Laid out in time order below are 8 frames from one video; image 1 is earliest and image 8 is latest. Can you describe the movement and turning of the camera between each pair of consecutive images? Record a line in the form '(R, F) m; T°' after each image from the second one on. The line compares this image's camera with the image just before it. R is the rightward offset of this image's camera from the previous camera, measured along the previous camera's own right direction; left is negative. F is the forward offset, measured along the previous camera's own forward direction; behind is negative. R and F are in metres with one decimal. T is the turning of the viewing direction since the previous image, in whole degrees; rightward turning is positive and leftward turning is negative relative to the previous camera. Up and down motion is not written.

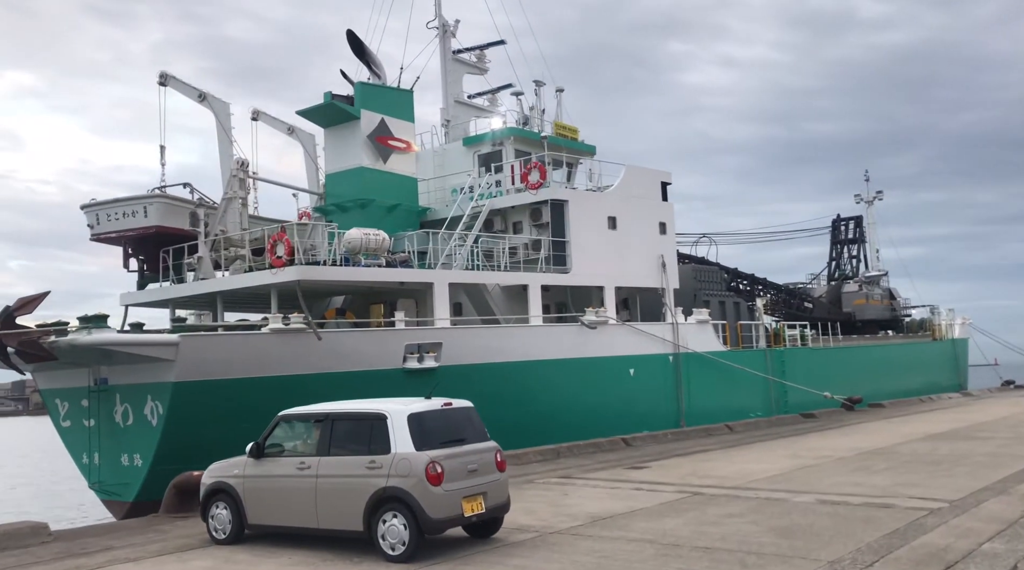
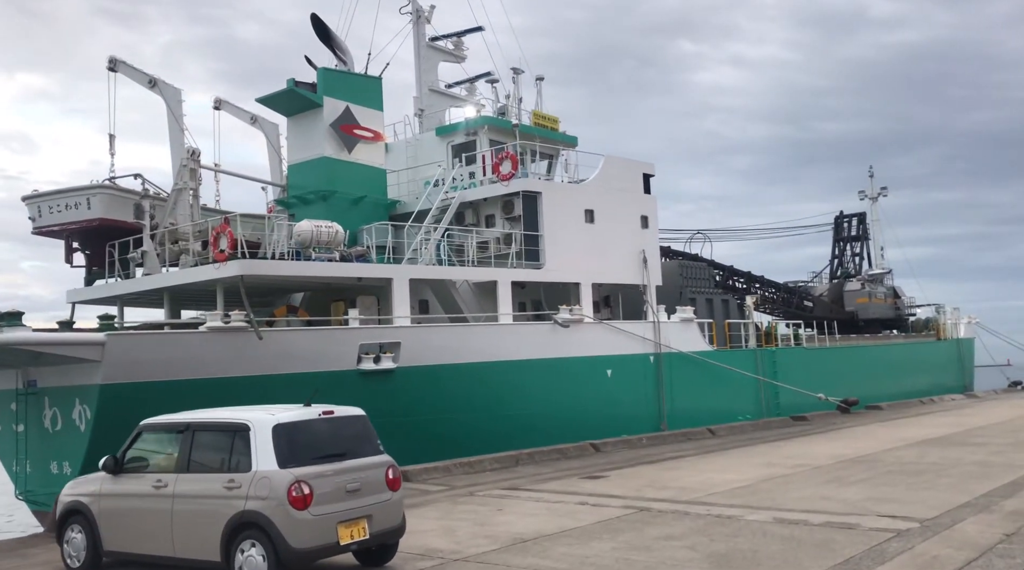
(+0.7, +0.8) m; -1°
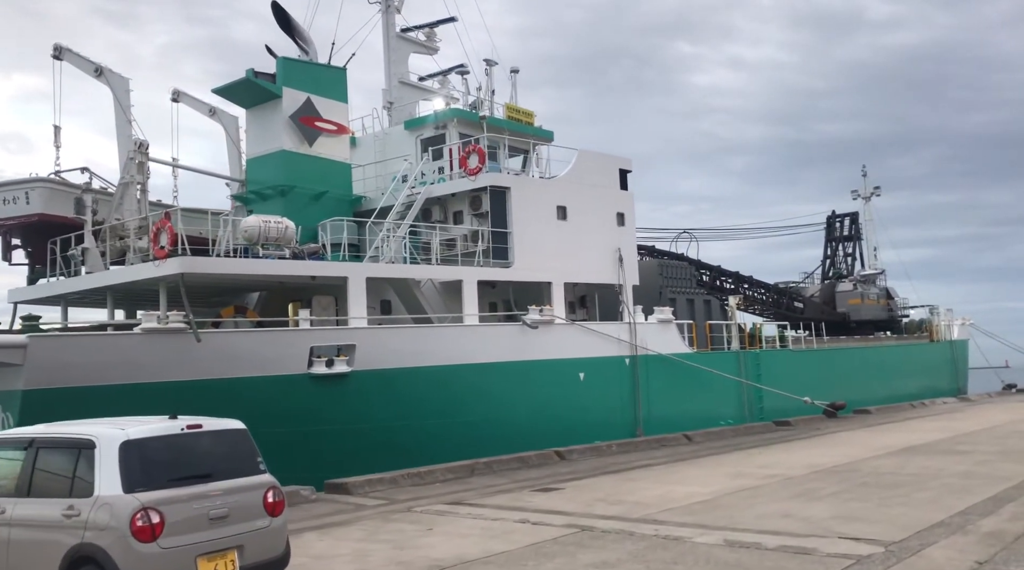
(+0.5, +0.7) m; 0°
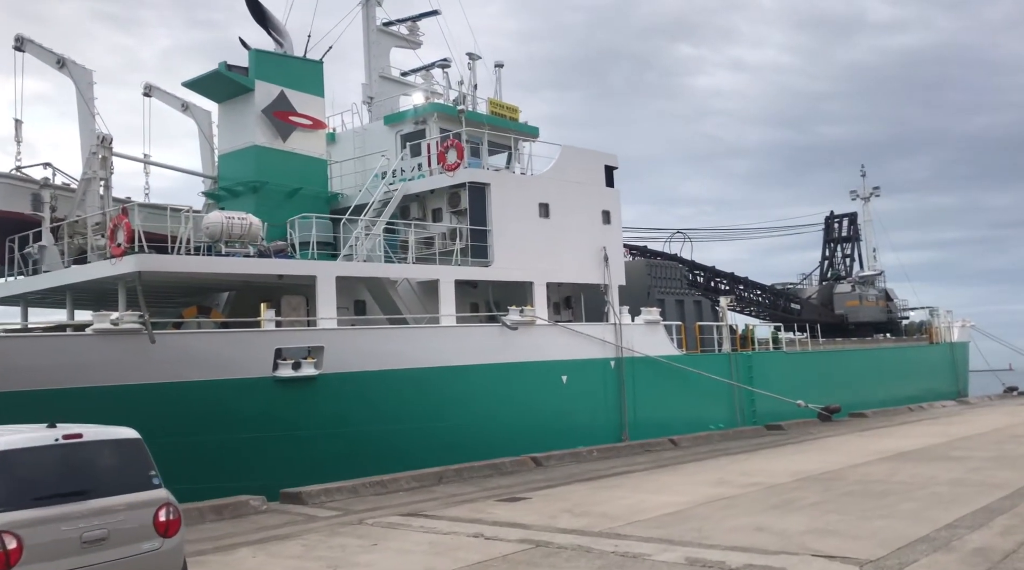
(+0.4, +0.5) m; 0°
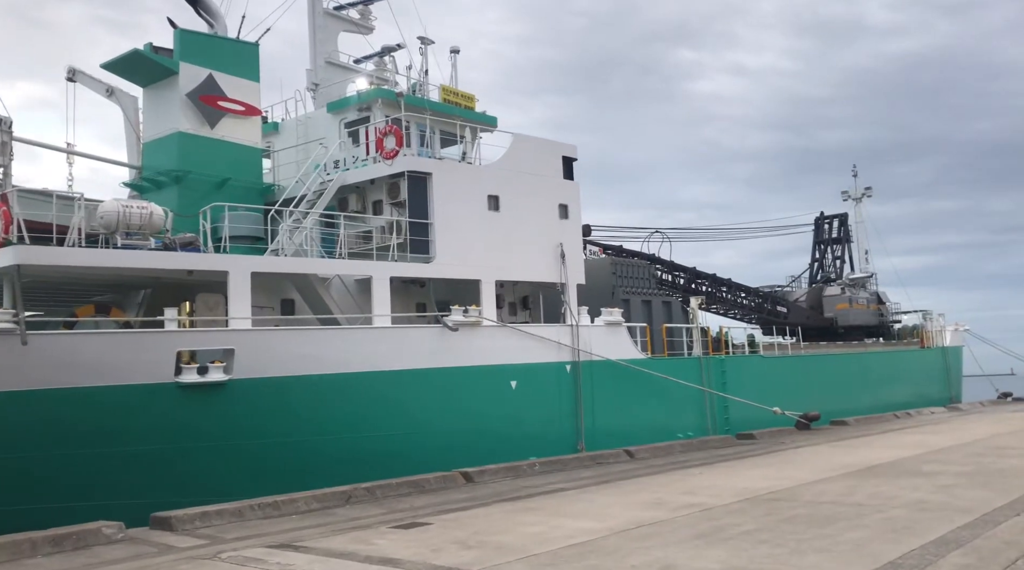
(+0.9, +1.1) m; 0°
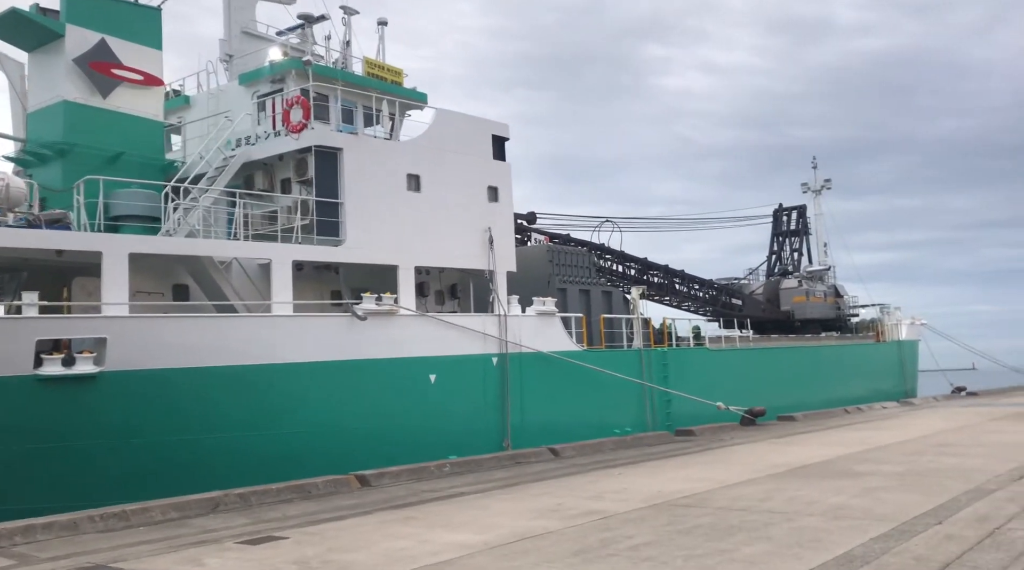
(+0.7, +0.9) m; +2°
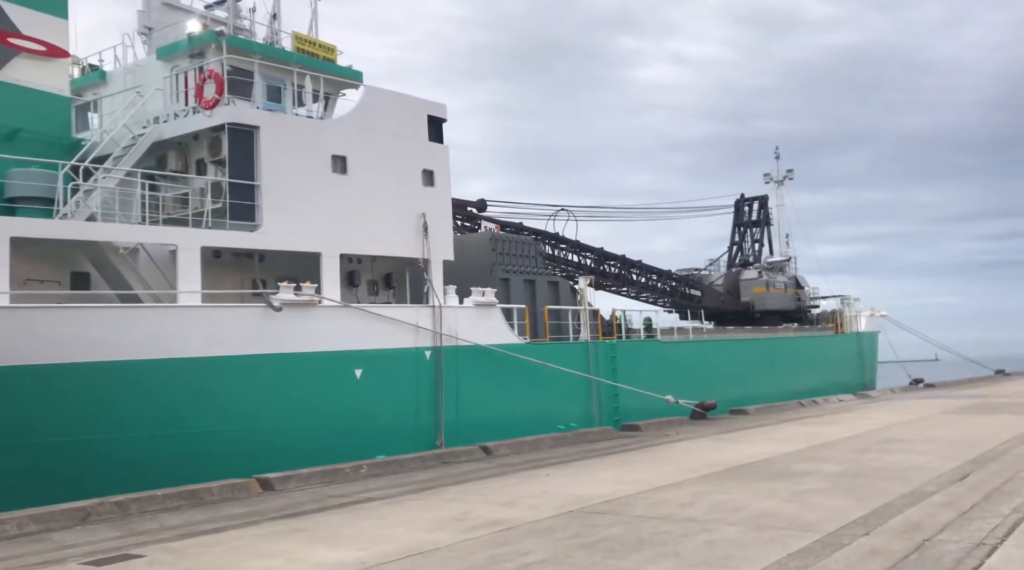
(+0.5, +0.7) m; +2°
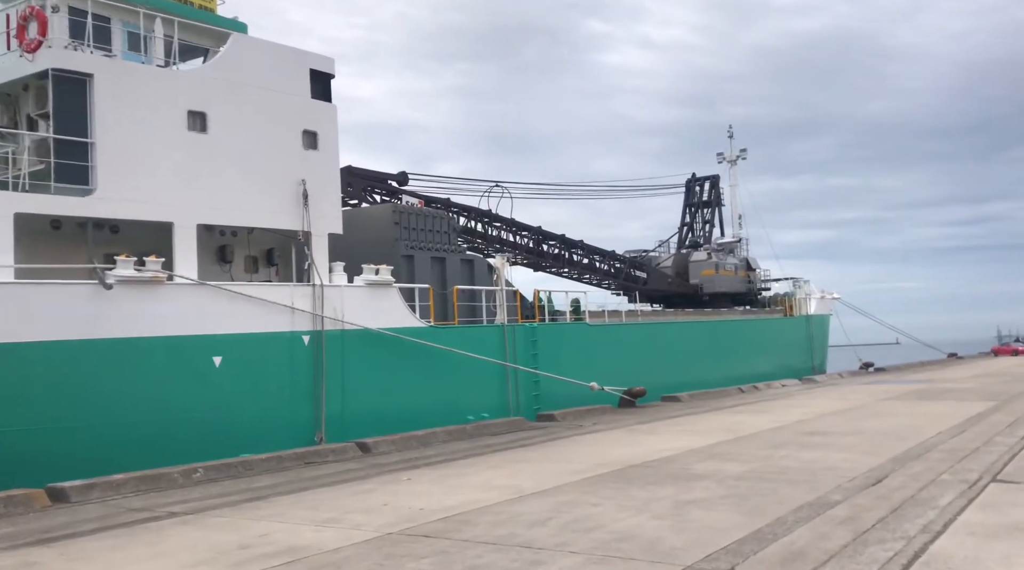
(+1.0, +1.4) m; +2°
